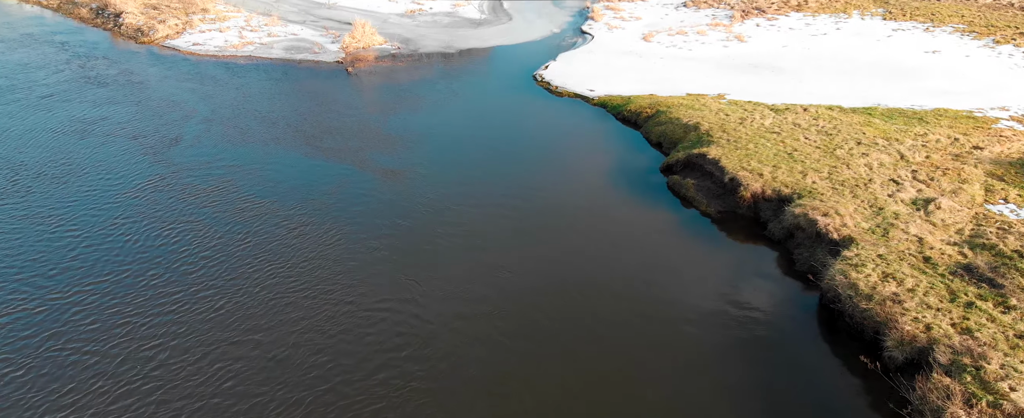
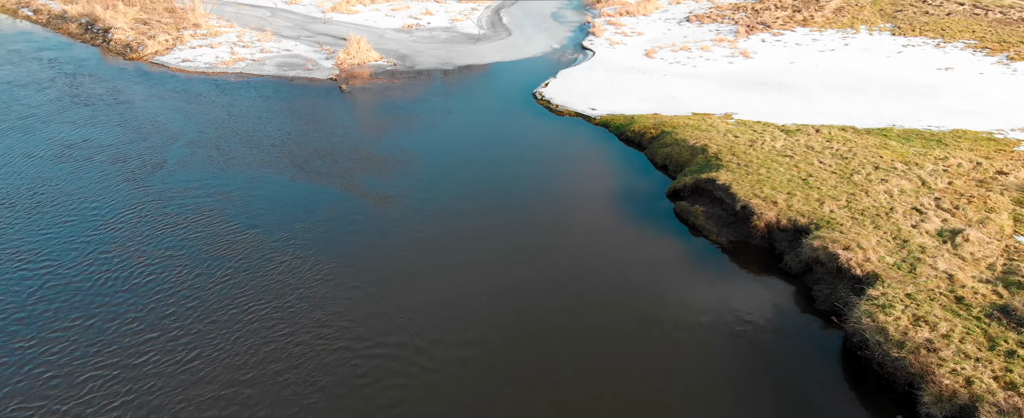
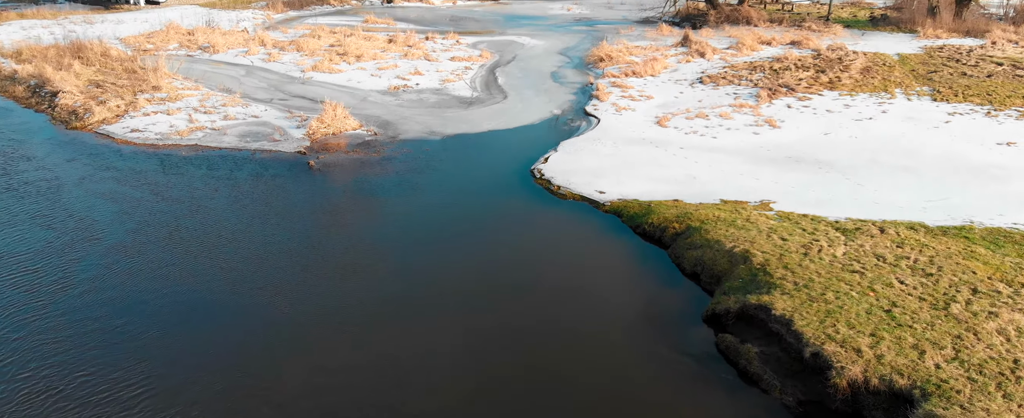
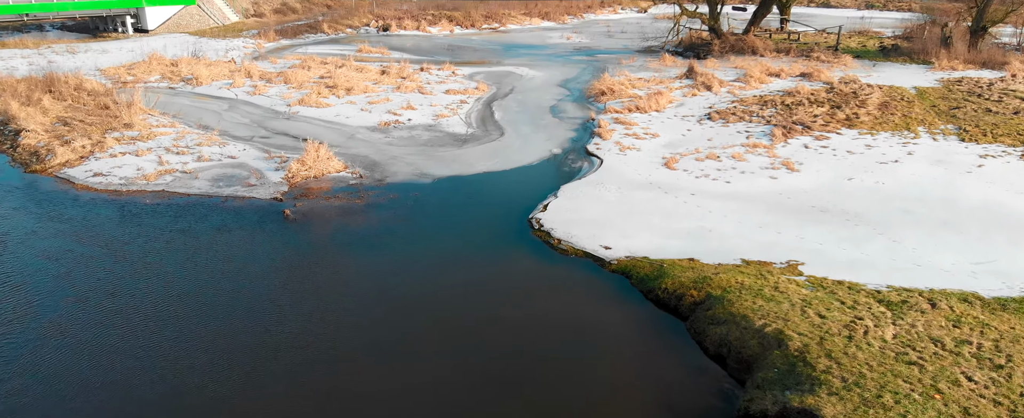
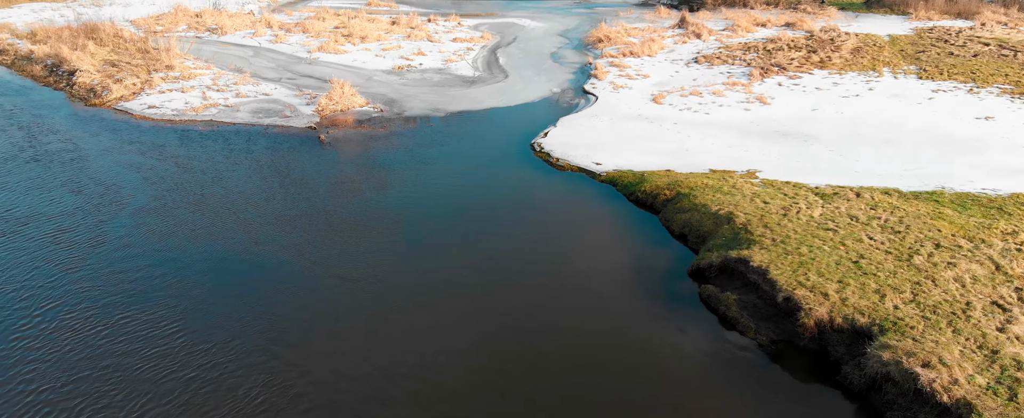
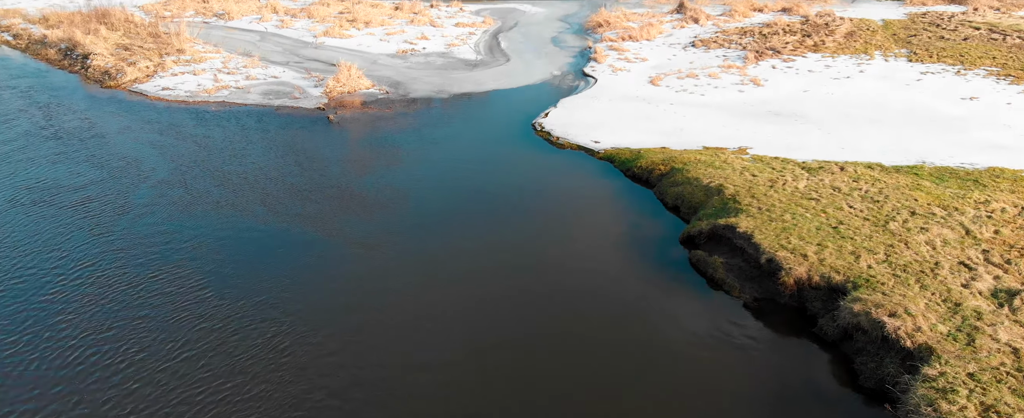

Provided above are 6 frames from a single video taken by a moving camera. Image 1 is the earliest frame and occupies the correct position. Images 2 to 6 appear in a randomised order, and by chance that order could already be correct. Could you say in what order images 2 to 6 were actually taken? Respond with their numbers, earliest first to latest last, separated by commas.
2, 6, 5, 3, 4
